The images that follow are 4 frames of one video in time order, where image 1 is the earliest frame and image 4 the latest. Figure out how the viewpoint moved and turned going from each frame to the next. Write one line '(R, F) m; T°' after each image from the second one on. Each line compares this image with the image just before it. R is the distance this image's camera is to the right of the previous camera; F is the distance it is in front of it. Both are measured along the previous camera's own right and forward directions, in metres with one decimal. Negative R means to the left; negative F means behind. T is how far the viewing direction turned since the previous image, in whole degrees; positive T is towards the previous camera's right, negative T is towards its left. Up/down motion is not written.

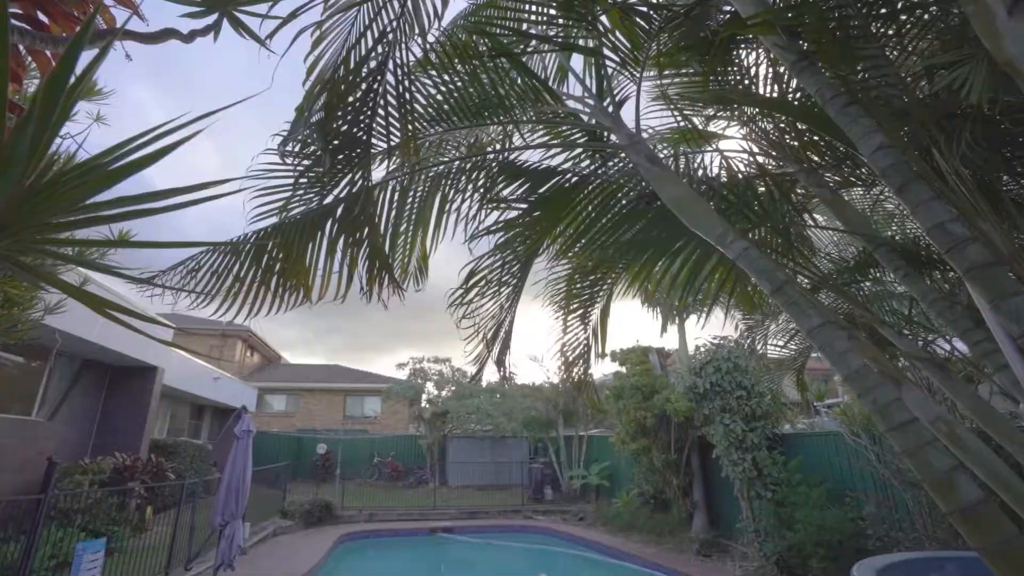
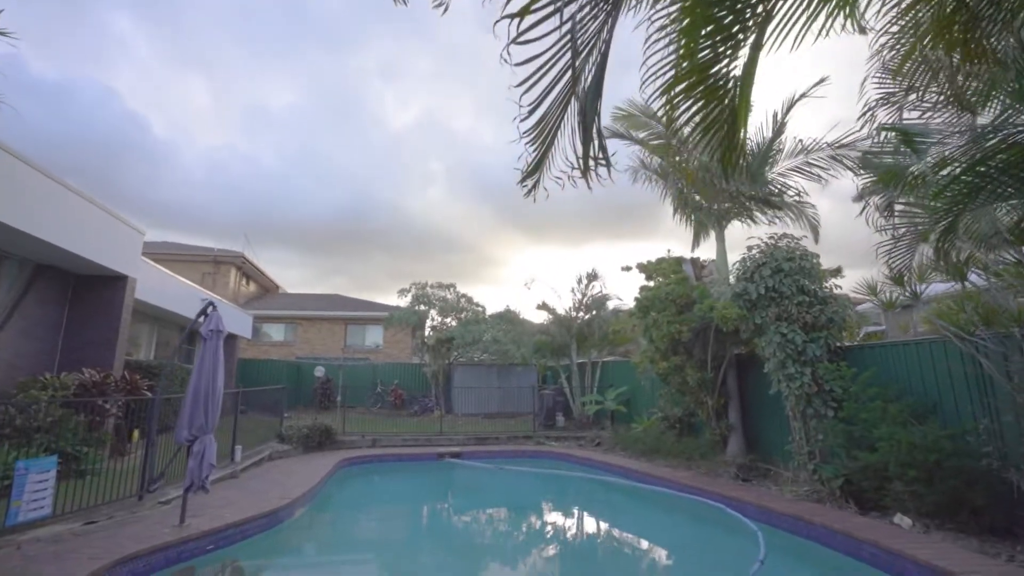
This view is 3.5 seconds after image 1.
(-0.3, +1.3) m; 0°
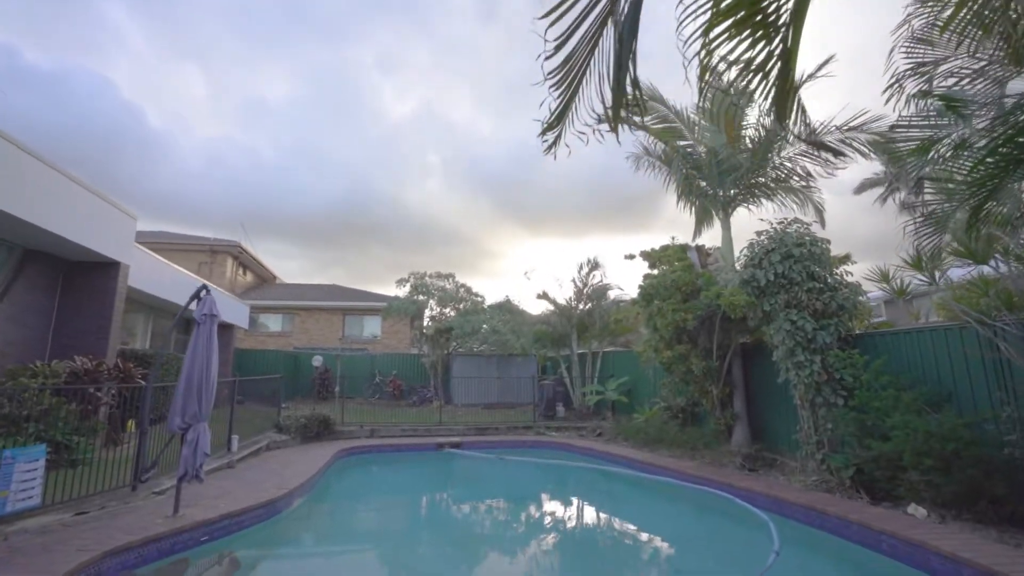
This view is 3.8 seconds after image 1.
(-0.1, +0.2) m; 0°
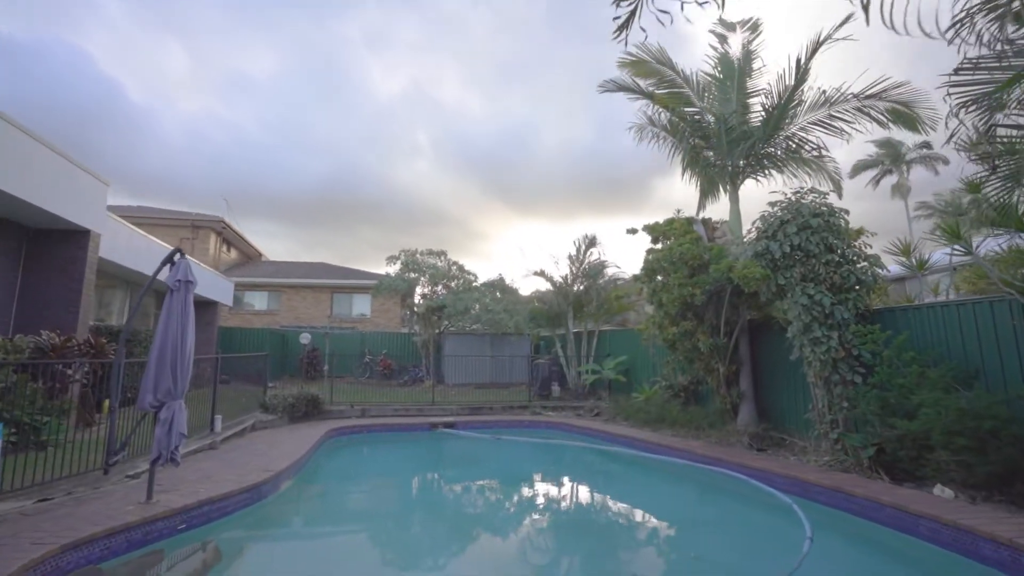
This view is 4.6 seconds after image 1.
(-0.2, +0.5) m; +1°
